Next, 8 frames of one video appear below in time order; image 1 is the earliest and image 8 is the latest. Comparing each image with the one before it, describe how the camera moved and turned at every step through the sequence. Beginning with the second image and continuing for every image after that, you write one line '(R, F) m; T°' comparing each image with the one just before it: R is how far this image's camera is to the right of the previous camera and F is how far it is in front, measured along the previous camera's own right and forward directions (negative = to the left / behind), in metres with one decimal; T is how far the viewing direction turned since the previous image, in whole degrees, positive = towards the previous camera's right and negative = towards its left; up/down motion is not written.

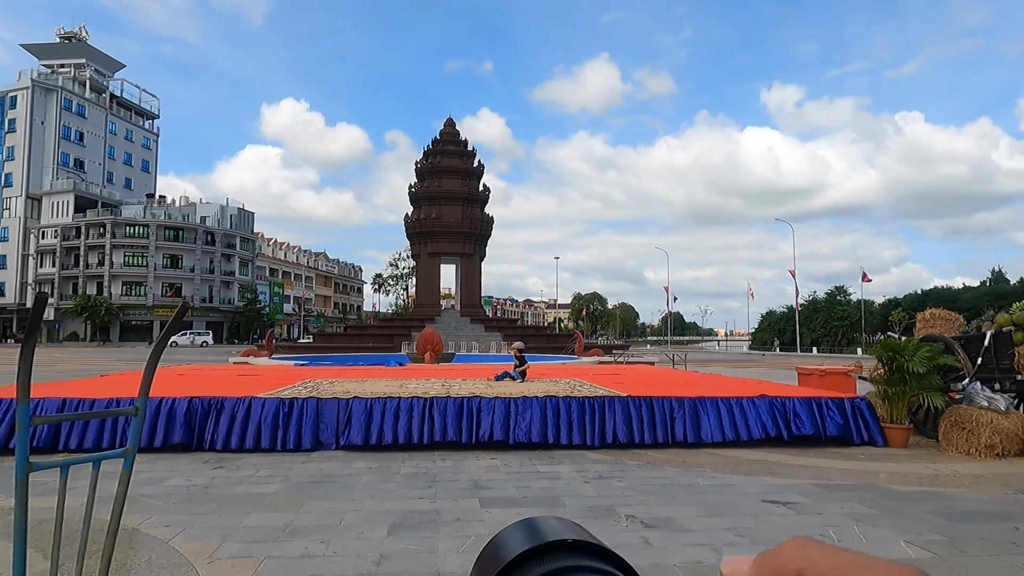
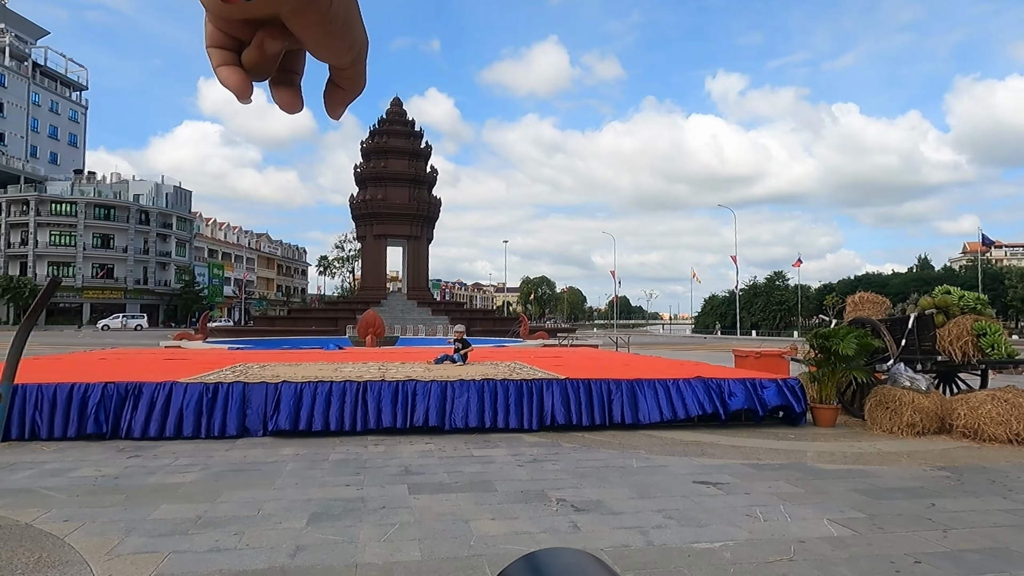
(+0.1, +0.1) m; +4°
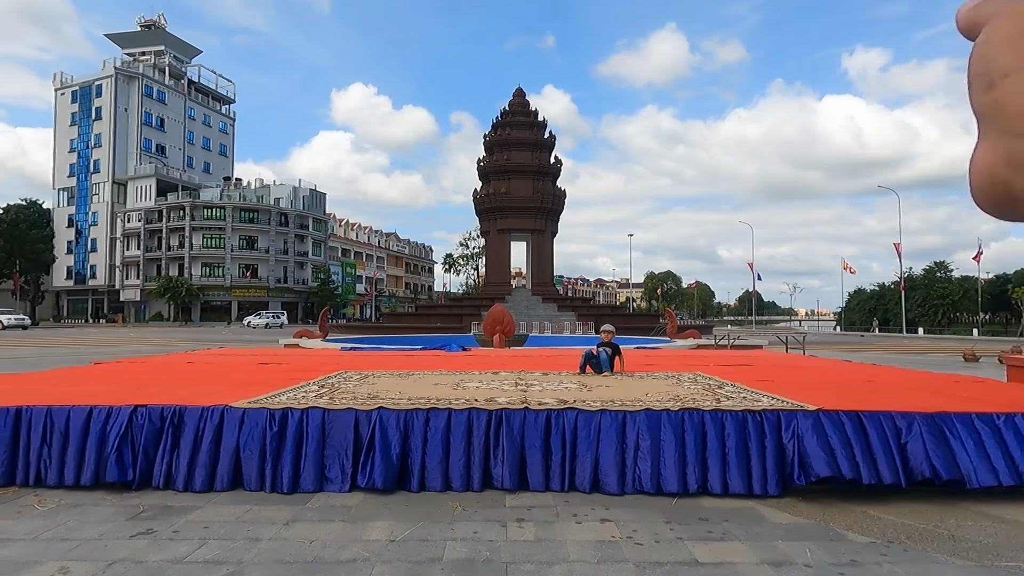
(-0.6, +2.5) m; -10°
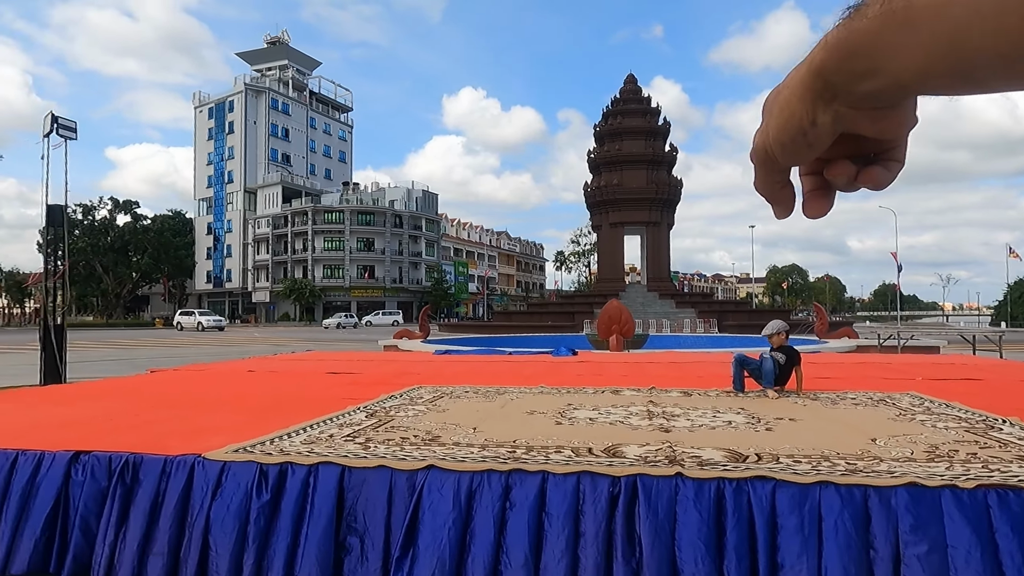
(-0.1, +1.9) m; -10°
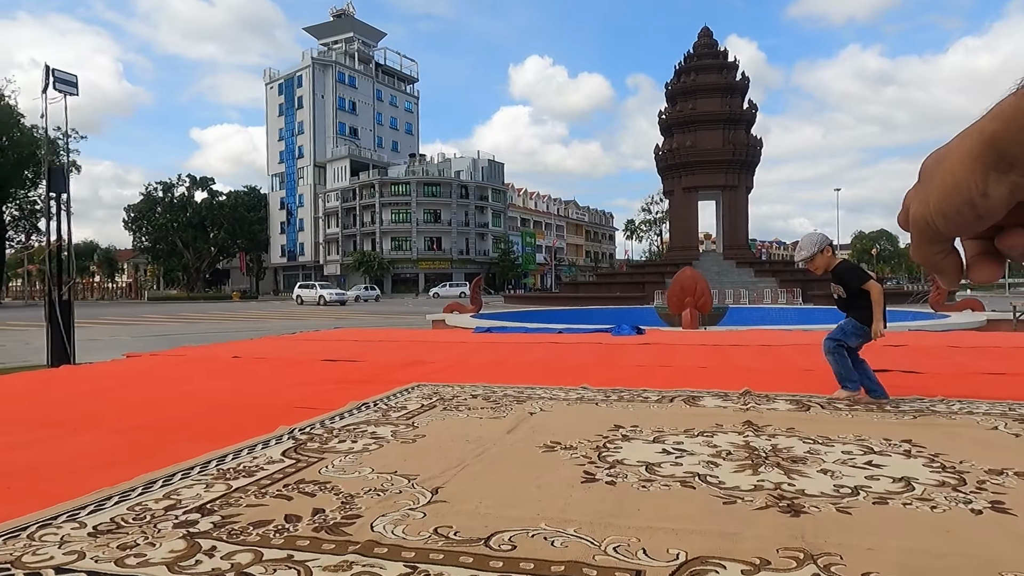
(+0.2, +1.7) m; -6°
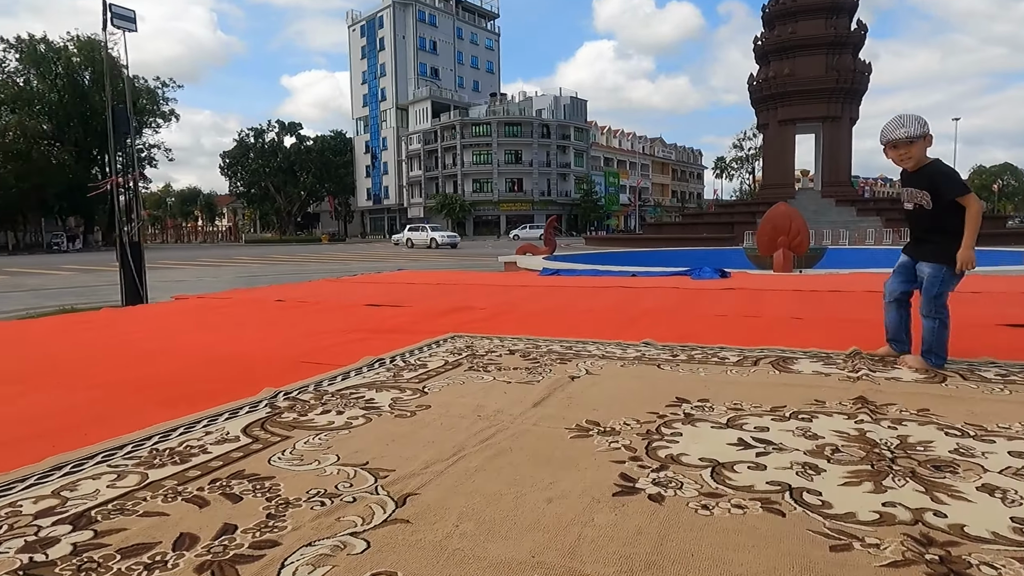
(+0.2, +0.7) m; -7°
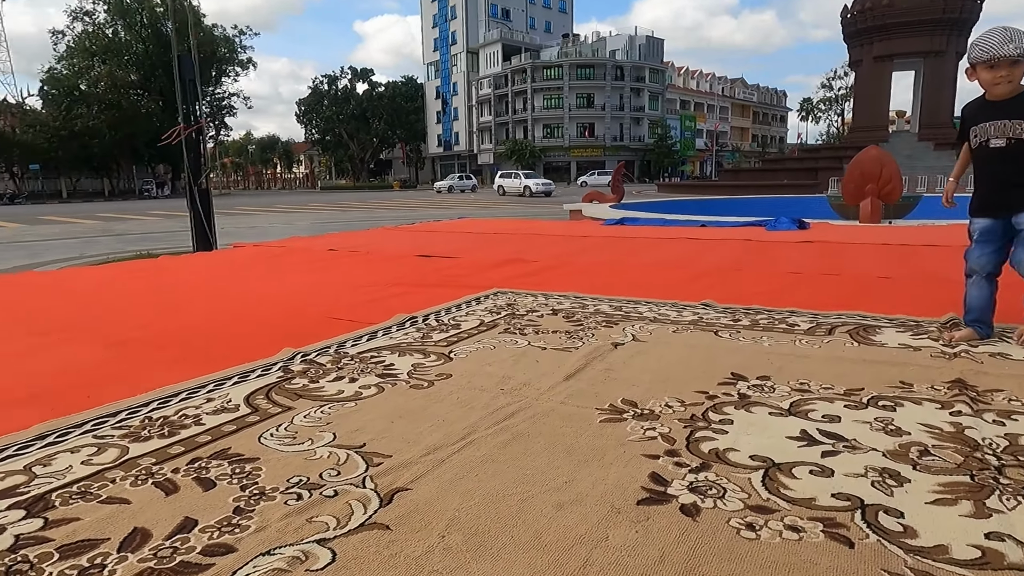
(+0.1, +0.3) m; -6°
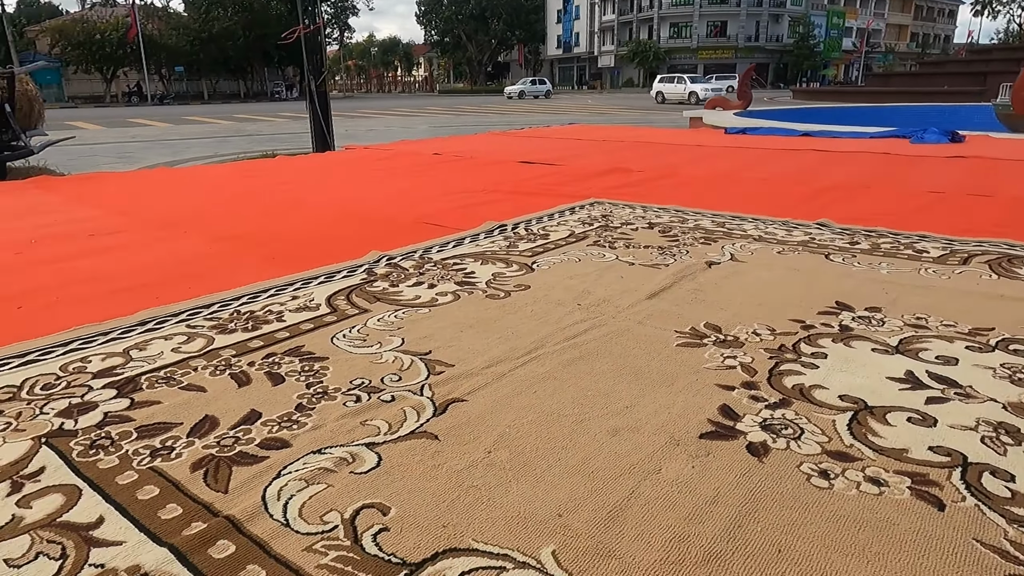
(+0.1, +0.1) m; -9°
